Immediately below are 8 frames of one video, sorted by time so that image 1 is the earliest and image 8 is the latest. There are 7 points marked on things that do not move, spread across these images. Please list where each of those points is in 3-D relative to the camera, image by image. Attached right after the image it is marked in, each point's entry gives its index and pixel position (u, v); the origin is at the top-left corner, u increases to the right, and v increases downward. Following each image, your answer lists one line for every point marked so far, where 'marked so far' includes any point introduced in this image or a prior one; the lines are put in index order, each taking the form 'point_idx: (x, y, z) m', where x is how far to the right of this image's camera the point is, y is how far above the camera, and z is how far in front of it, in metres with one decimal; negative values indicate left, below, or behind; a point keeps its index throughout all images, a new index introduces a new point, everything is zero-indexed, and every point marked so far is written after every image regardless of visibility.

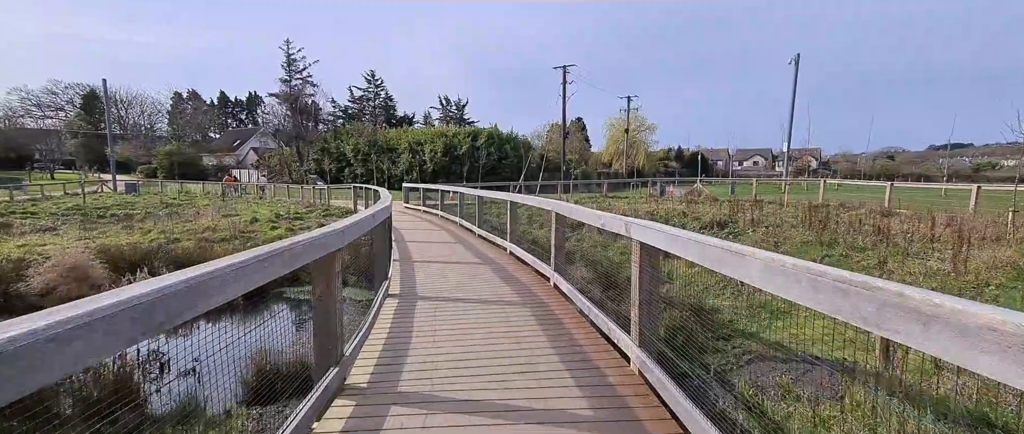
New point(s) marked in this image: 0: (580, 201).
0: (+1.7, +0.4, +12.7) m
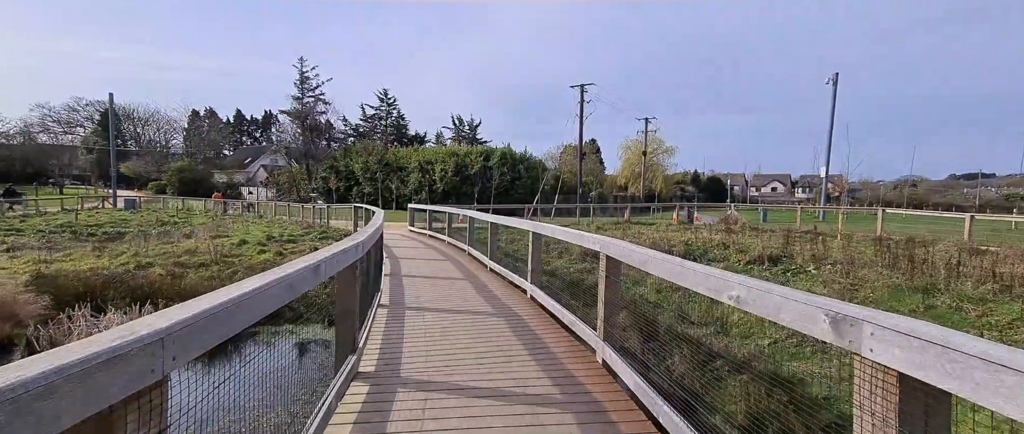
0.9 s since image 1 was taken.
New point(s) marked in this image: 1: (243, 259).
0: (+2.1, -0.2, +11.6) m
1: (-6.1, -1.1, +11.3) m
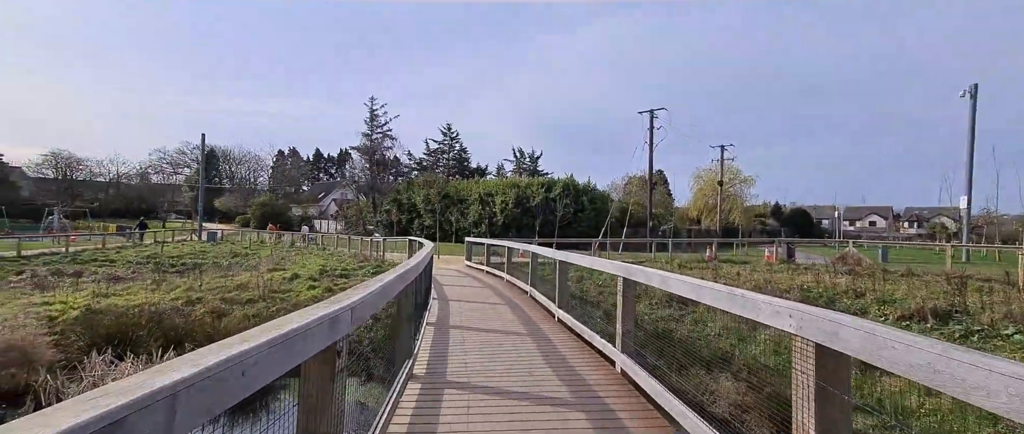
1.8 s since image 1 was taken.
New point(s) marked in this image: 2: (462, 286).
0: (+3.4, -1.0, +10.1) m
1: (-4.7, -1.8, +10.7) m
2: (-1.2, -1.6, +11.7) m
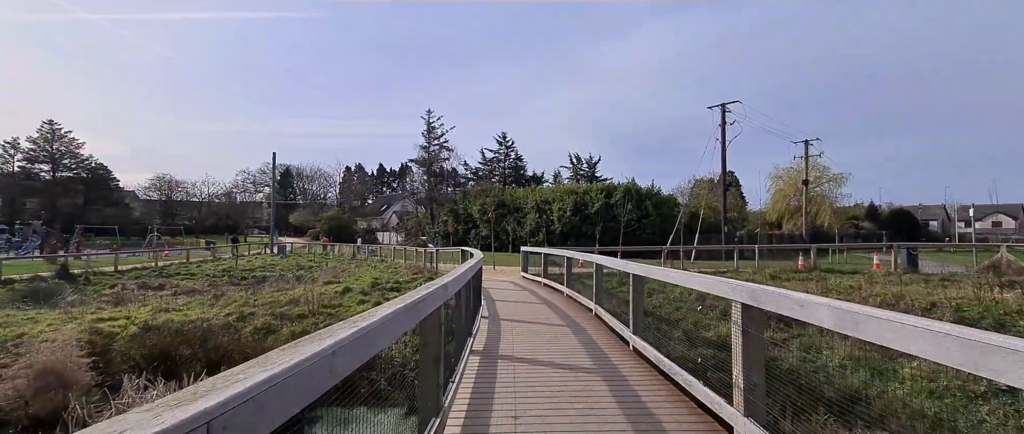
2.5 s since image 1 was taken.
0: (+4.5, -1.0, +8.6) m
1: (-3.5, -2.0, +10.2) m
2: (+0.2, -1.8, +10.8) m
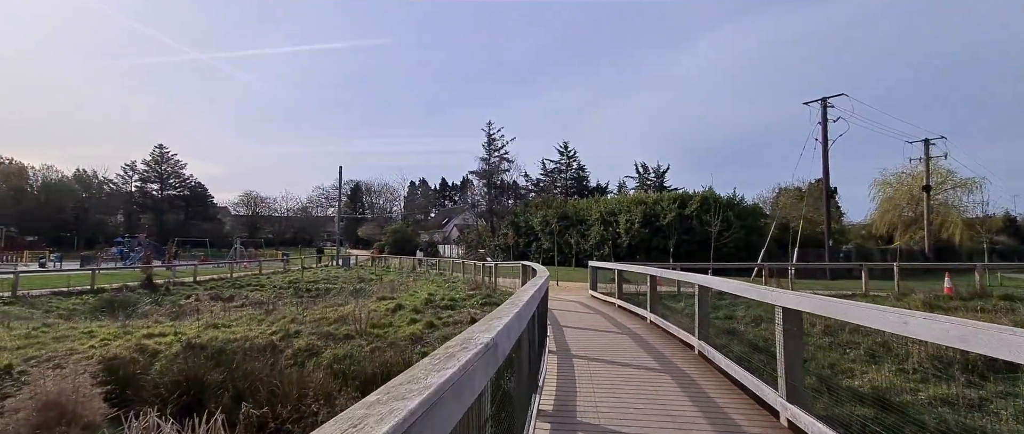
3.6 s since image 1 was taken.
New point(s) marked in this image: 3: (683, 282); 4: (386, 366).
0: (+5.5, -1.1, +6.7) m
1: (-2.3, -2.2, +9.2) m
2: (+1.4, -2.0, +9.3) m
3: (+2.6, -1.0, +8.2) m
4: (-1.9, -2.1, +7.7) m
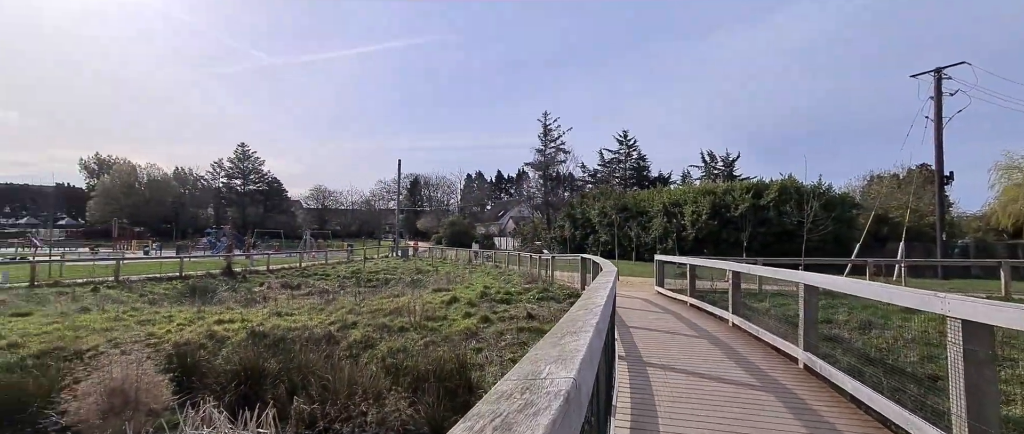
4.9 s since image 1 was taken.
0: (+6.2, -1.0, +5.3) m
1: (-1.2, -2.0, +8.7) m
2: (+2.5, -1.8, +8.4) m
3: (+3.6, -0.9, +7.1) m
4: (-1.0, -2.0, +7.1) m
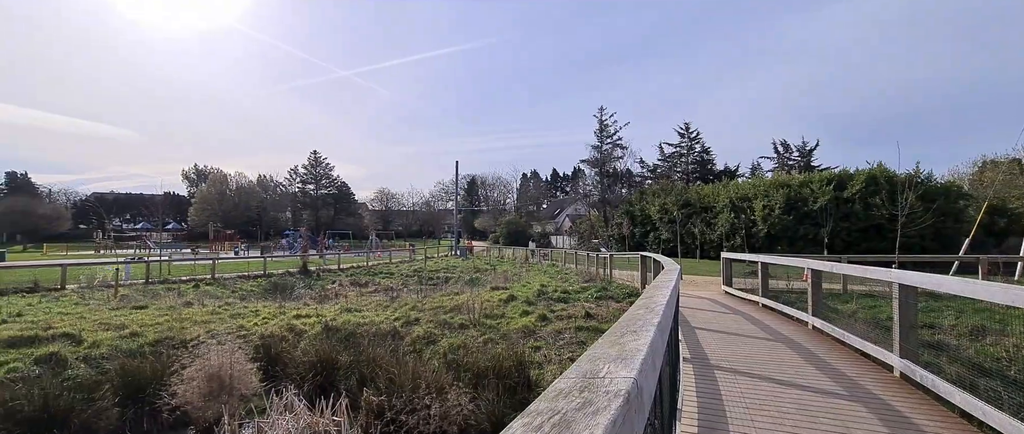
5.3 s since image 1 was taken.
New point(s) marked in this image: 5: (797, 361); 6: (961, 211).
0: (+6.8, -0.9, +4.1) m
1: (-0.2, -2.0, +8.3) m
2: (+3.4, -1.7, +7.6) m
3: (+4.3, -0.8, +6.2) m
4: (-0.2, -1.9, +6.7) m
5: (+3.4, -1.7, +5.9) m
6: (+15.9, +0.2, +18.3) m
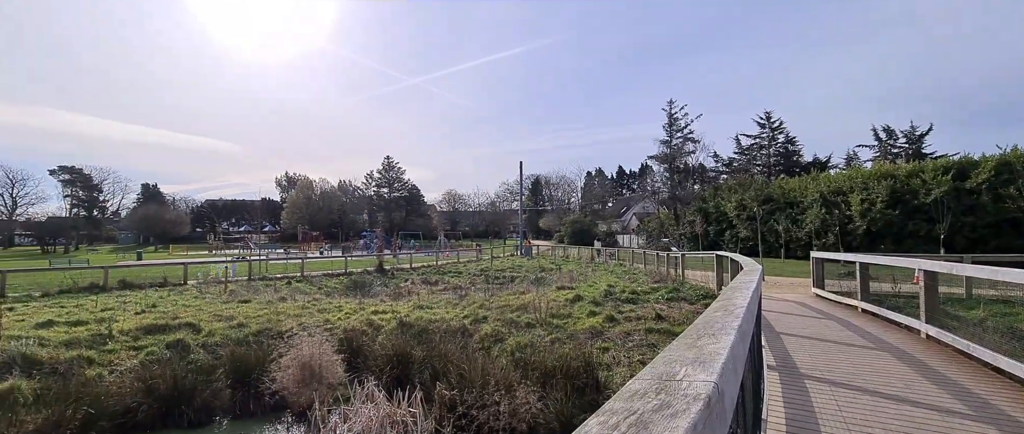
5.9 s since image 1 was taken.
0: (+7.3, -0.8, +2.6) m
1: (+1.0, -2.0, +7.6) m
2: (+4.5, -1.7, +6.5) m
3: (+5.2, -0.7, +5.0) m
4: (+0.8, -1.9, +6.1) m
5: (+4.3, -1.6, +4.8) m
6: (+18.2, +0.5, +15.5) m
